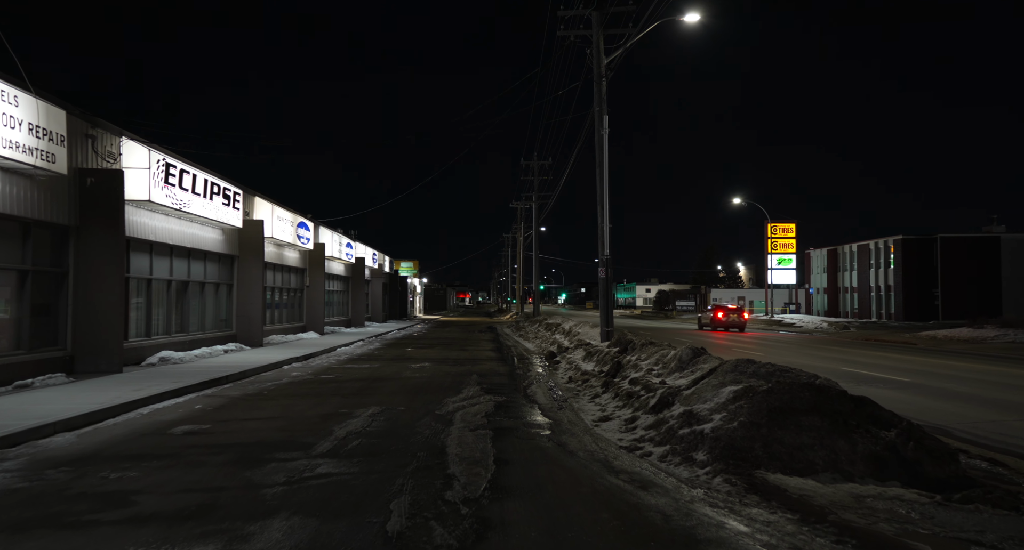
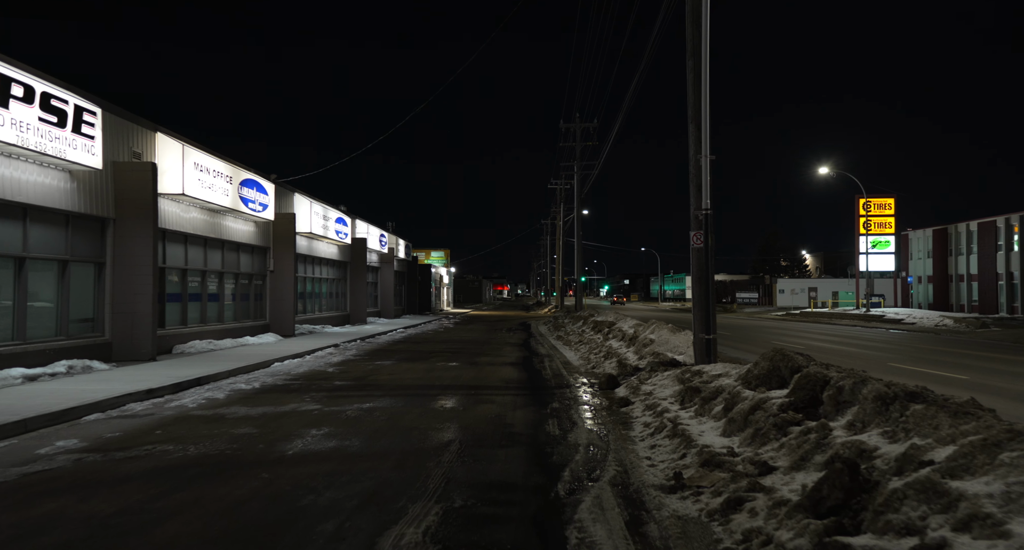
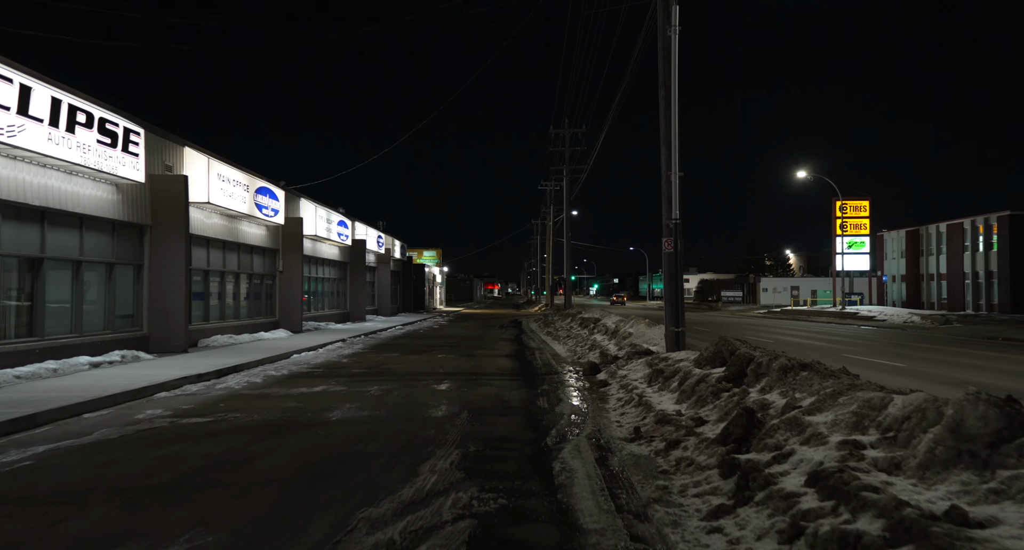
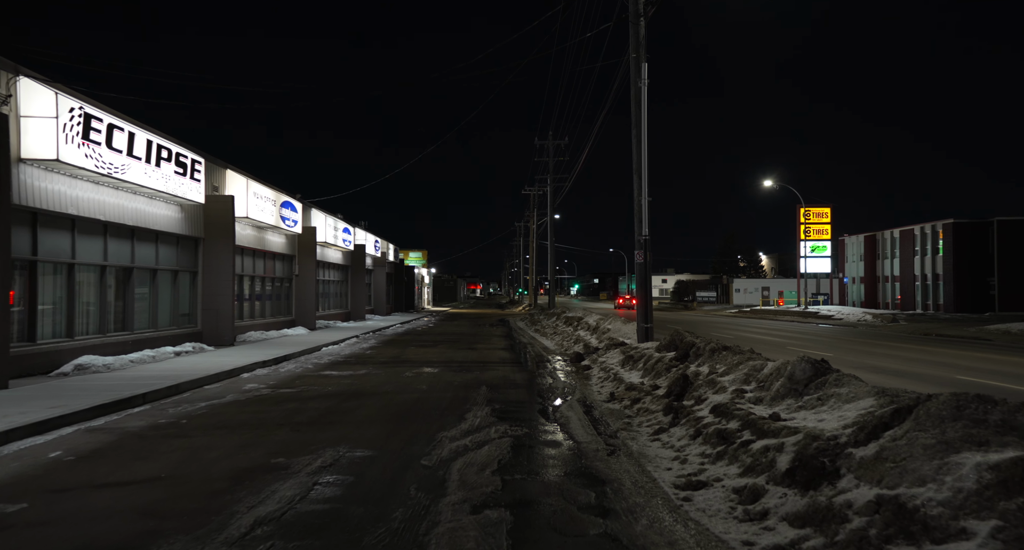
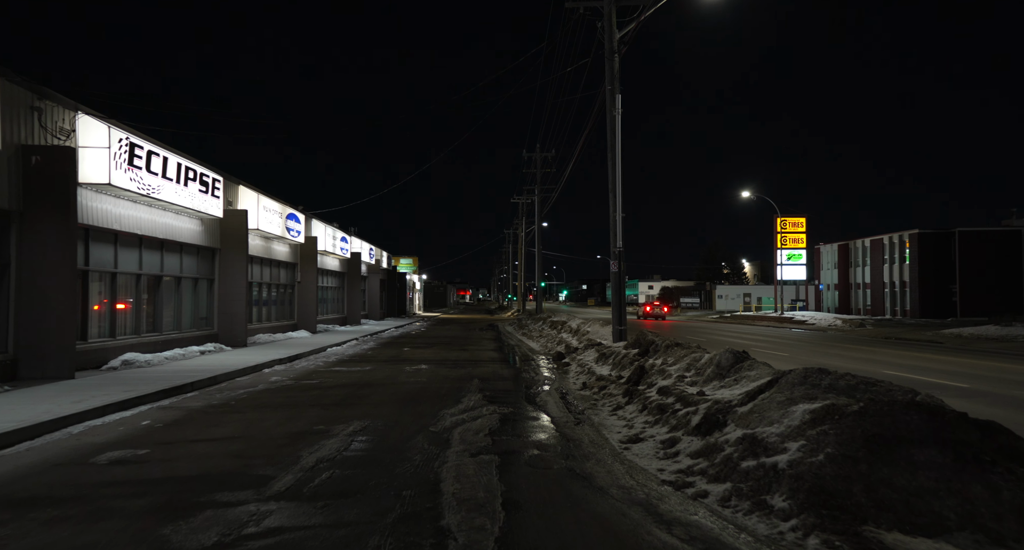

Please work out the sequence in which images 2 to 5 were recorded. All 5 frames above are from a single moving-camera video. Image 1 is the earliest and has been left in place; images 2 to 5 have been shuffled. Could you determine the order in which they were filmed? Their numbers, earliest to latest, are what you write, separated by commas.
5, 4, 3, 2
